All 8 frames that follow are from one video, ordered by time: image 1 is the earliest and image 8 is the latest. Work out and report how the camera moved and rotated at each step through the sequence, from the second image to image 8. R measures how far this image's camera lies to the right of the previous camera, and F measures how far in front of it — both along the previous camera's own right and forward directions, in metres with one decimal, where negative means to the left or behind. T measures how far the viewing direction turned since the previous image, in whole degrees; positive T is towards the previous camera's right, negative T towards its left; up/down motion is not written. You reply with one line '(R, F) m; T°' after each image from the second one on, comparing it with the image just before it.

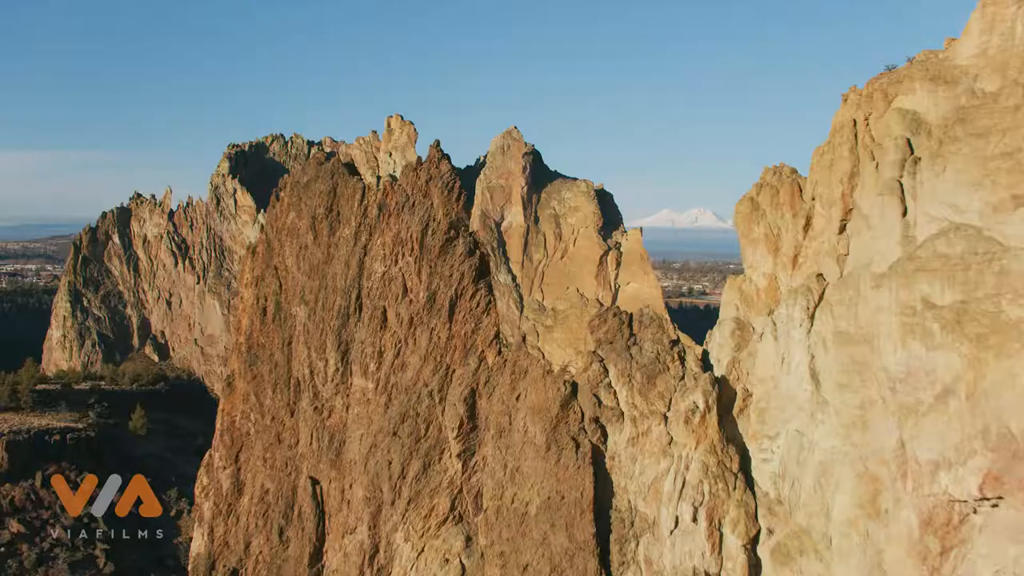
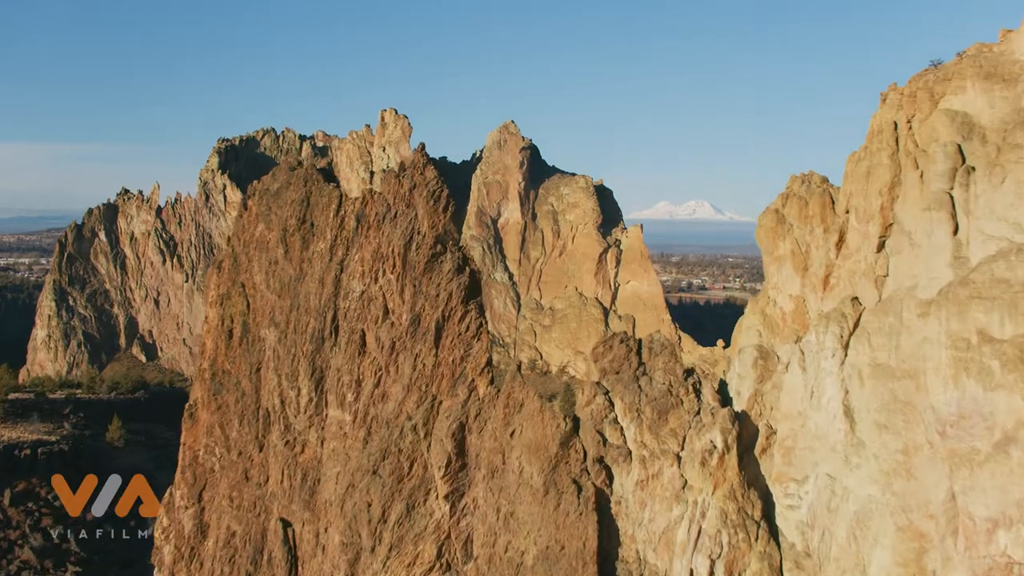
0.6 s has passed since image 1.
(+0.1, +1.7) m; 0°
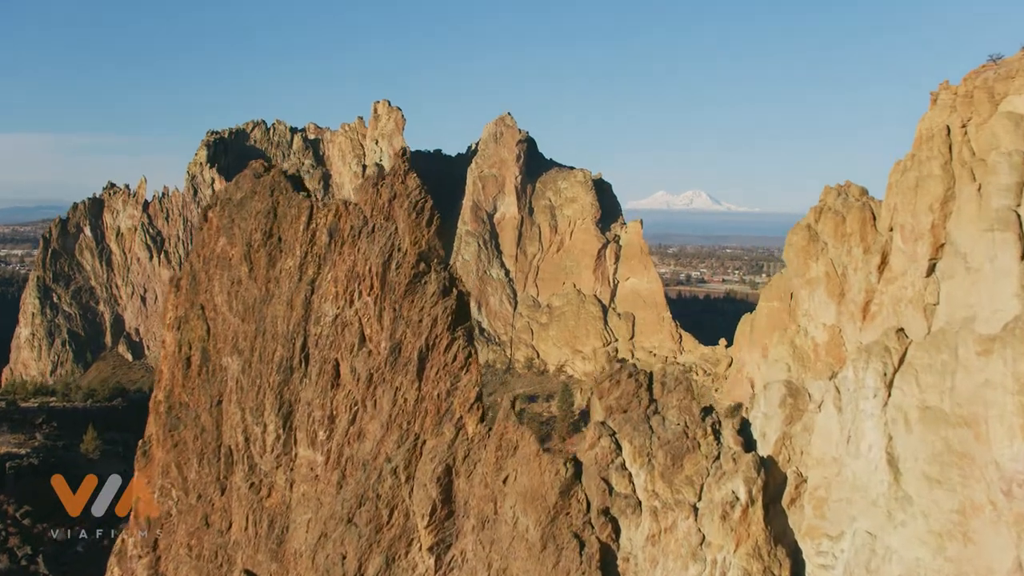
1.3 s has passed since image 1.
(+0.1, +1.6) m; 0°
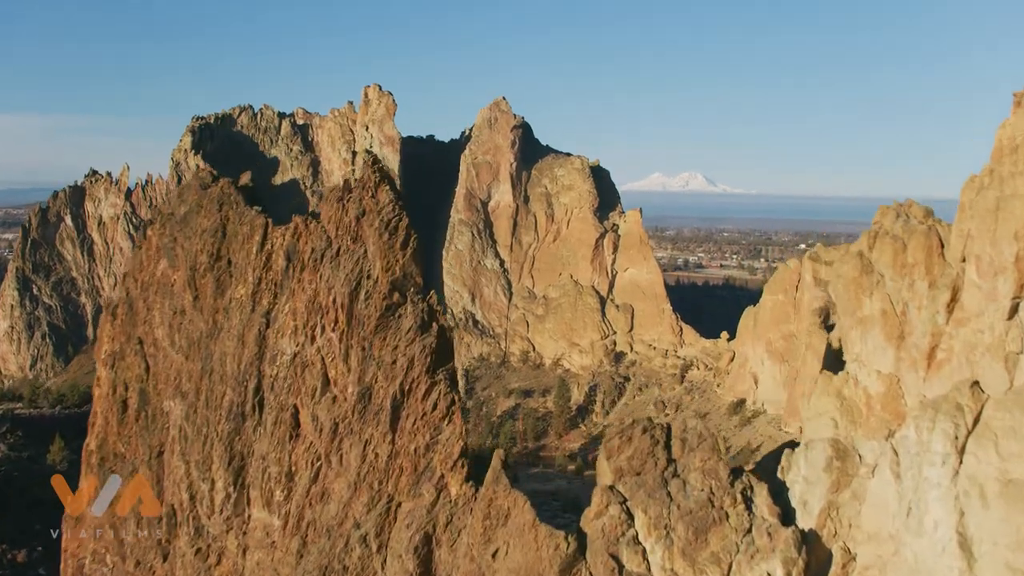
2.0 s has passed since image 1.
(+0.1, +1.9) m; 0°
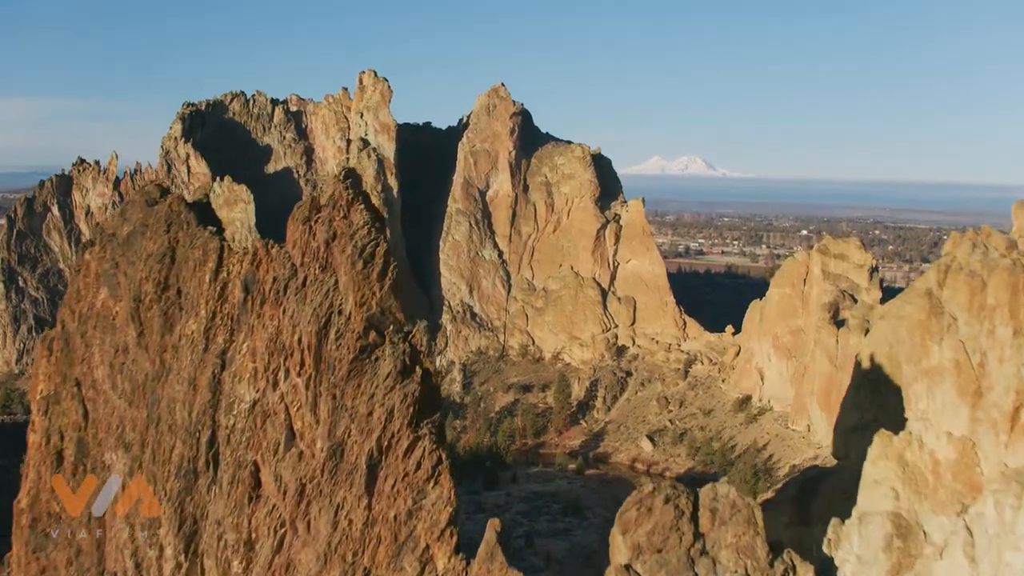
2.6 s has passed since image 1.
(0.0, +1.6) m; 0°
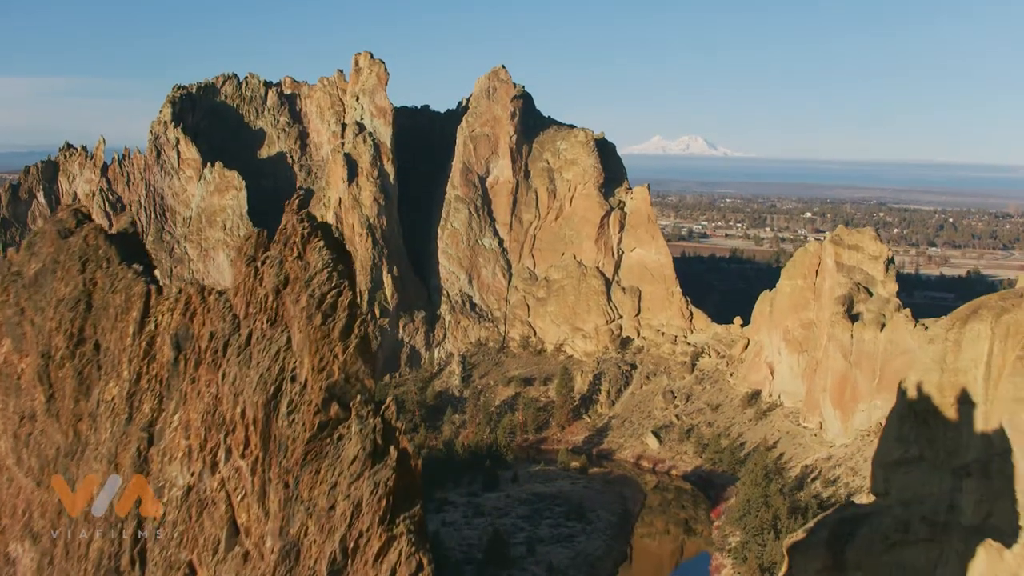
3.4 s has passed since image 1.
(0.0, +1.8) m; 0°
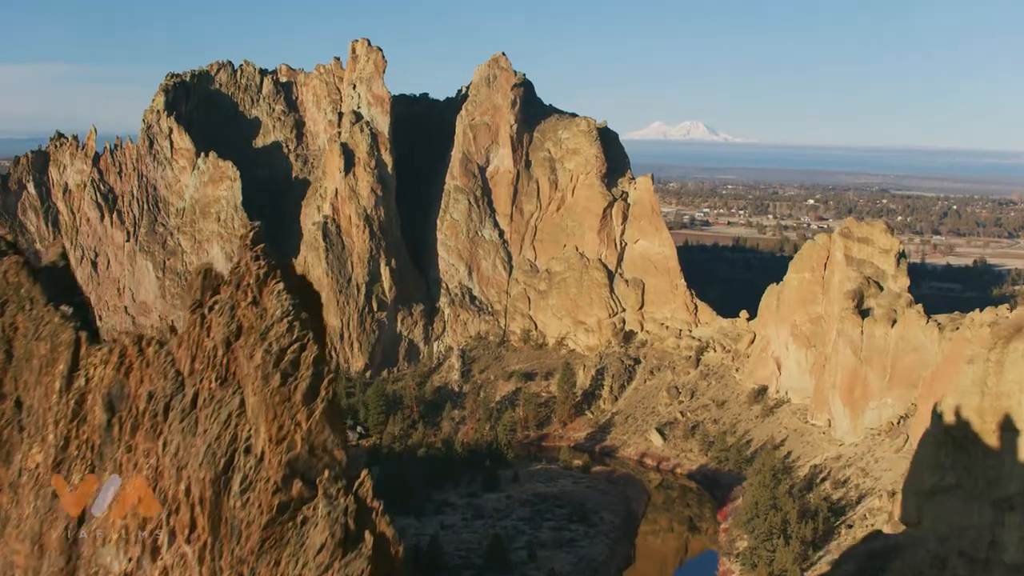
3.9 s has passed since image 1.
(0.0, +1.2) m; 0°
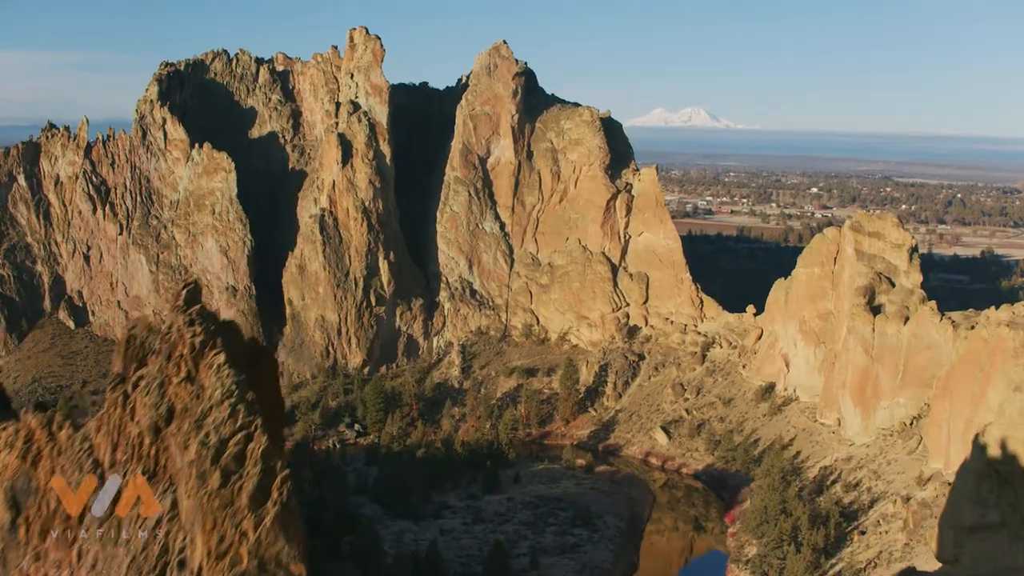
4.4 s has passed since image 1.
(0.0, +1.2) m; 0°
